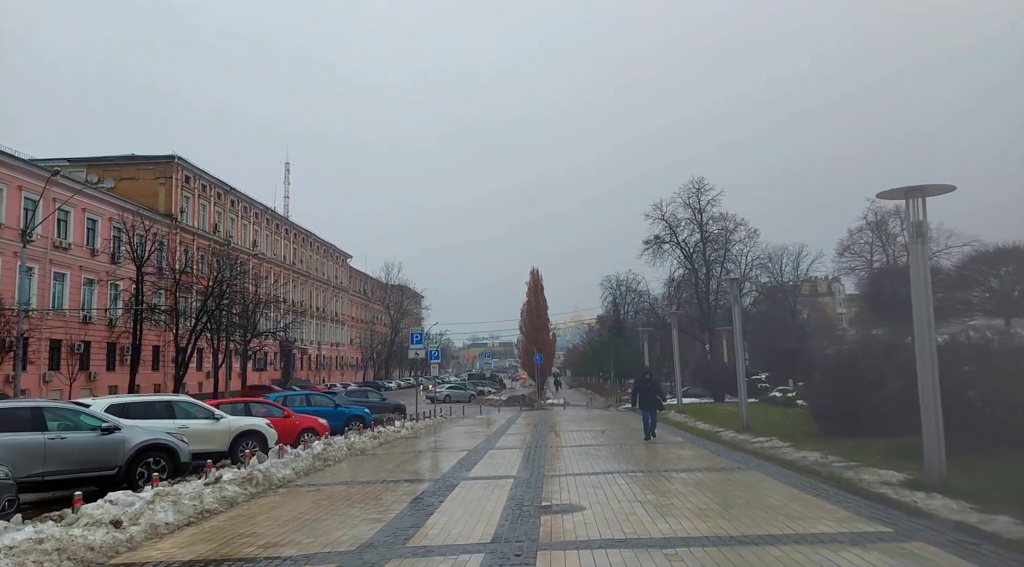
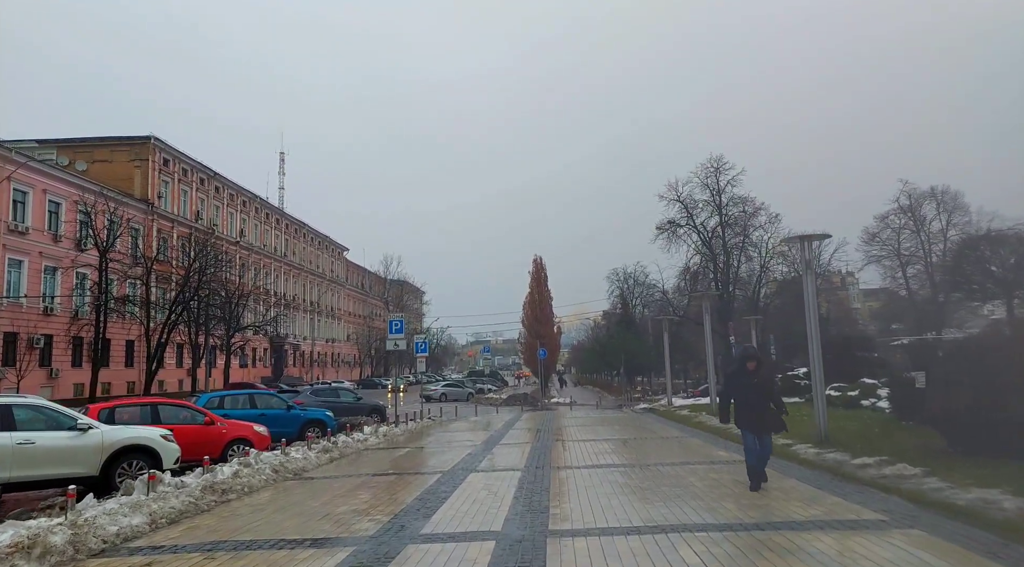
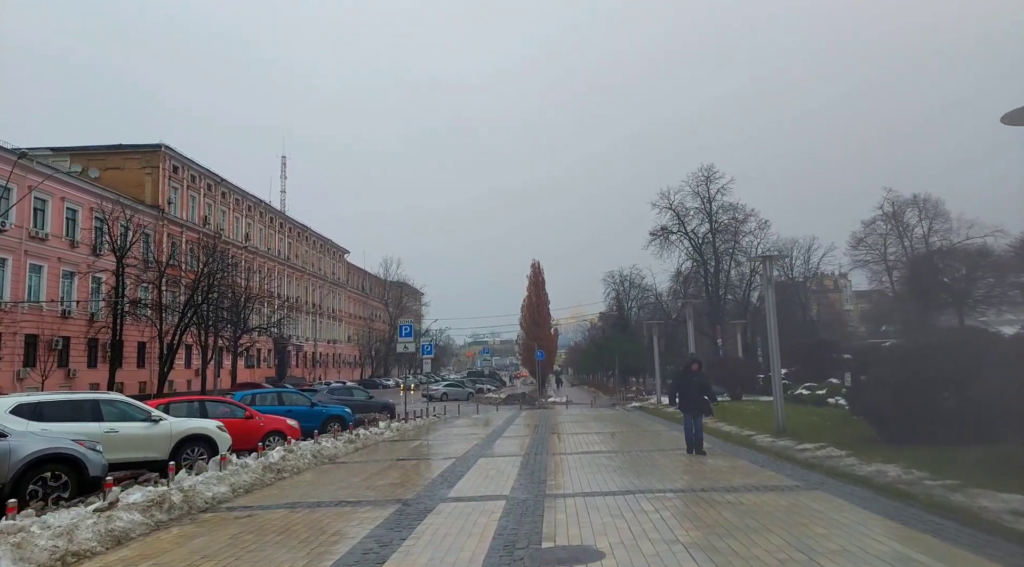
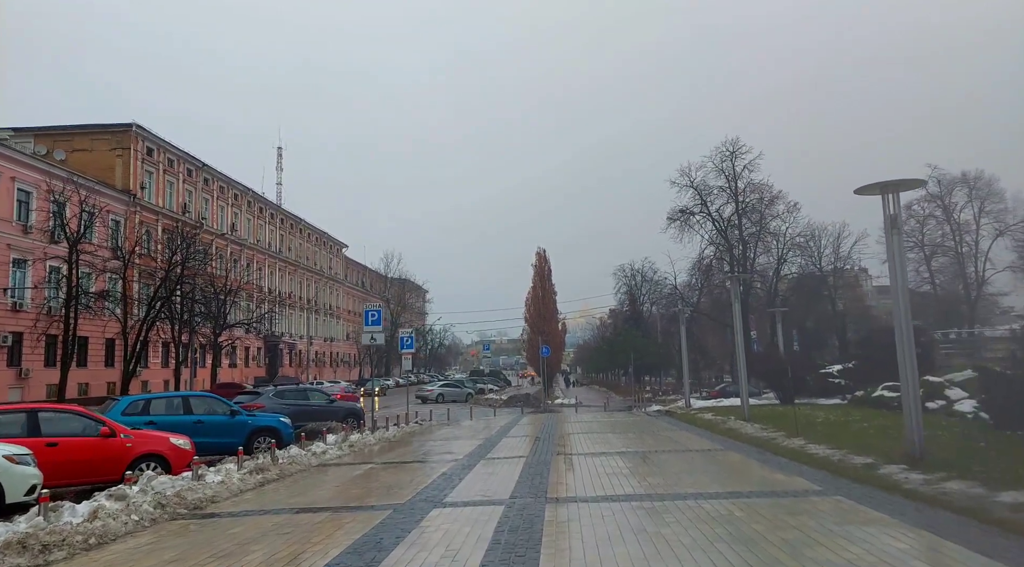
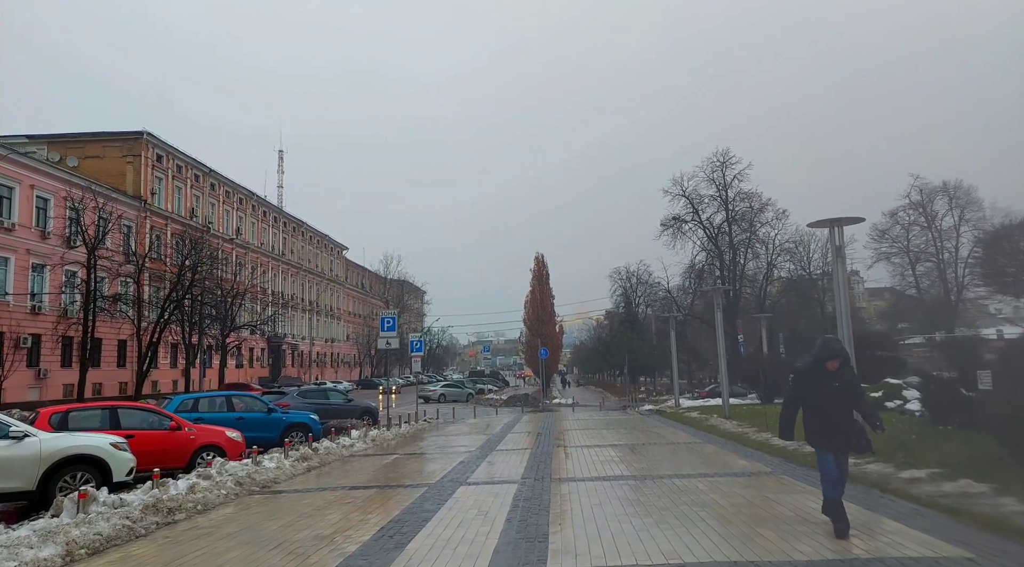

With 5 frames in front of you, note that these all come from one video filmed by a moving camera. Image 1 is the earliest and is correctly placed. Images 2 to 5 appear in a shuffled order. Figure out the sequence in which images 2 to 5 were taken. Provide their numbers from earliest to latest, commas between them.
3, 2, 5, 4
